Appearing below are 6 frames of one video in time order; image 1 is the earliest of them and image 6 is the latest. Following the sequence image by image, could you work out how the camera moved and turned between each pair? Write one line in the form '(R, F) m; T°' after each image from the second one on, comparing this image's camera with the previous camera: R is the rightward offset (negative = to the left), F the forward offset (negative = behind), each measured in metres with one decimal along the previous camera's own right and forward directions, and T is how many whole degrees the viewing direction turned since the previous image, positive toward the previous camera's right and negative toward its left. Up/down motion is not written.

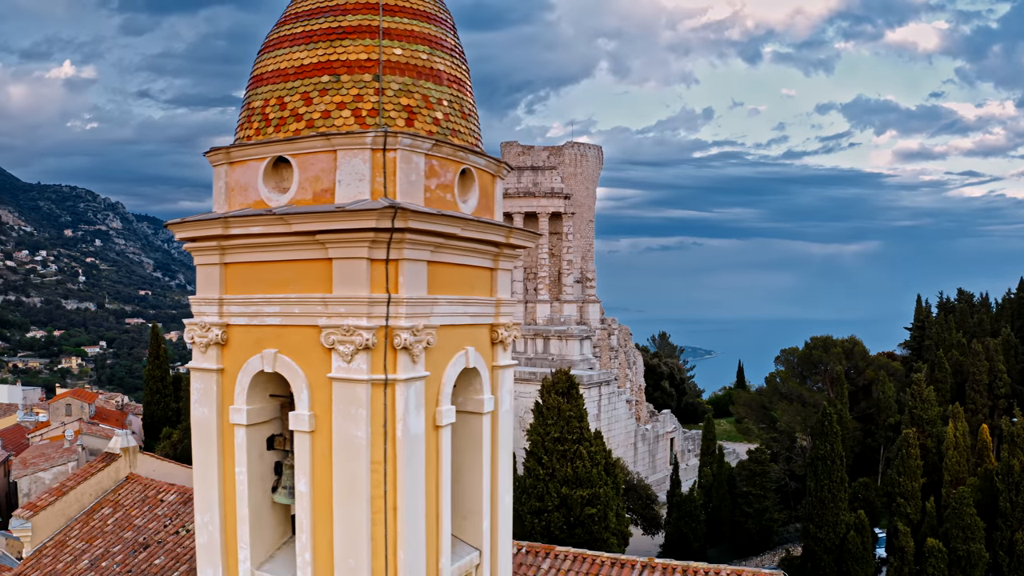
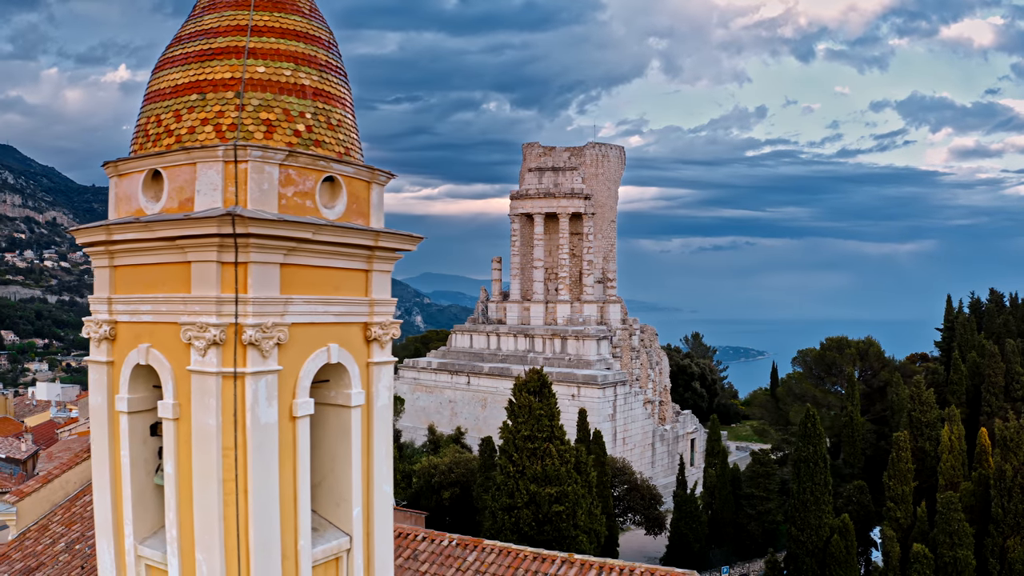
(+1.1, -0.3) m; -3°
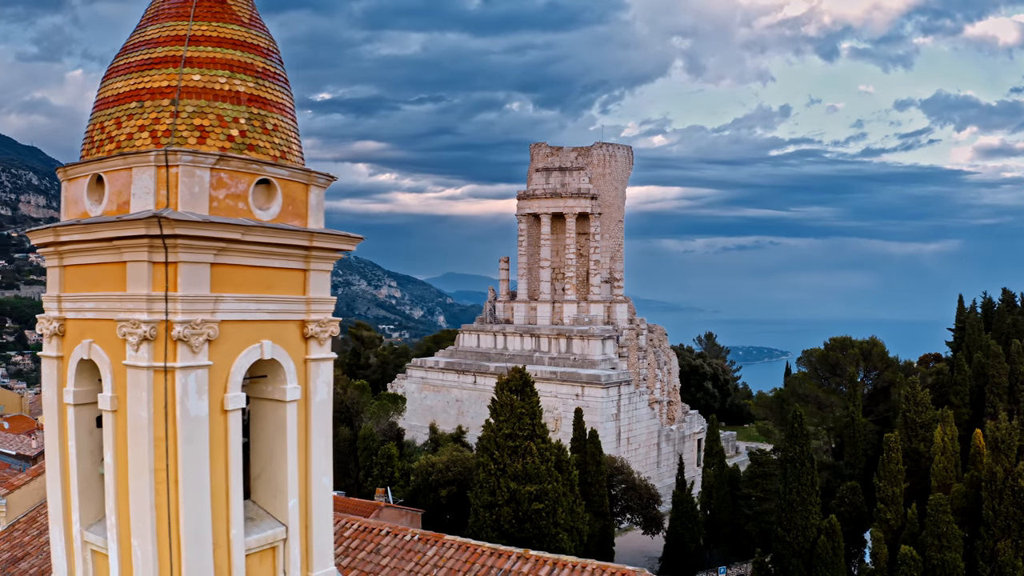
(+0.6, -0.2) m; -1°
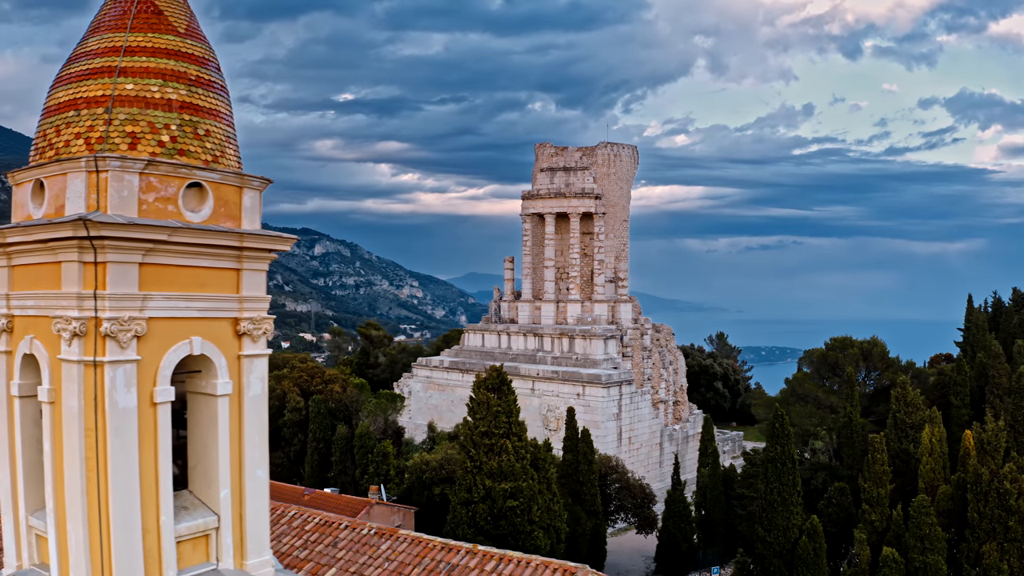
(+0.7, -0.2) m; -1°
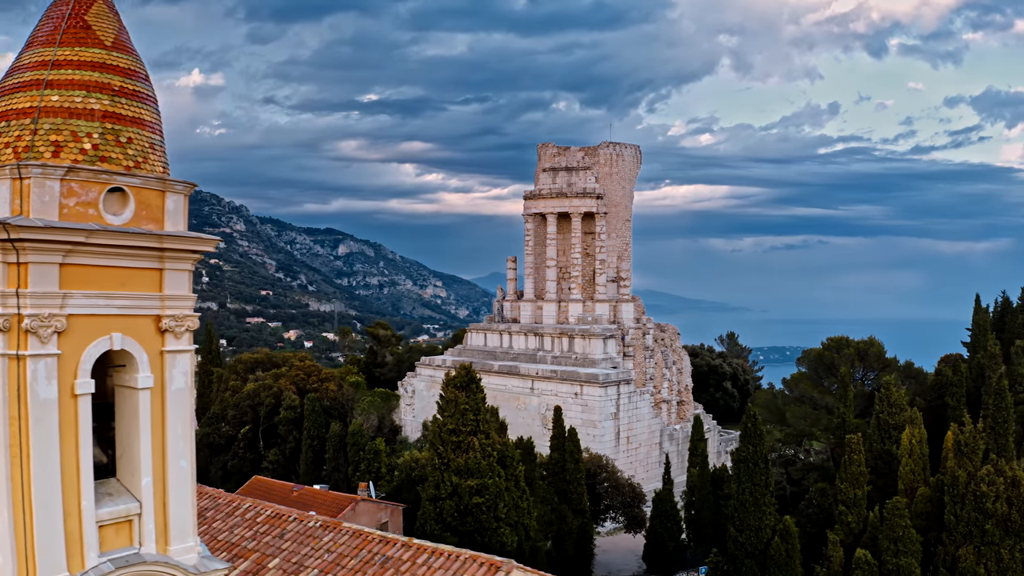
(+0.8, -0.3) m; -1°
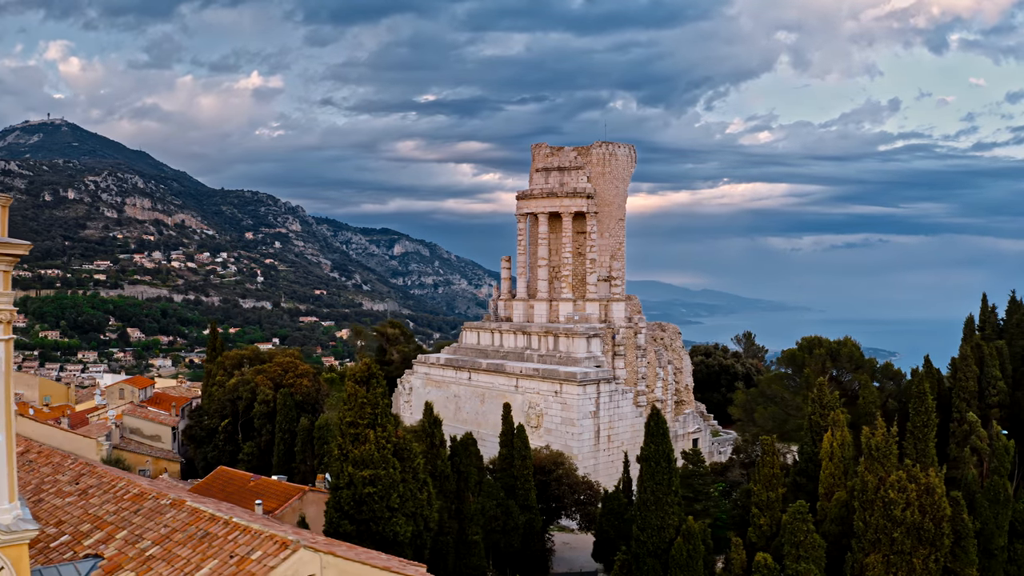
(+2.4, -0.9) m; -2°
